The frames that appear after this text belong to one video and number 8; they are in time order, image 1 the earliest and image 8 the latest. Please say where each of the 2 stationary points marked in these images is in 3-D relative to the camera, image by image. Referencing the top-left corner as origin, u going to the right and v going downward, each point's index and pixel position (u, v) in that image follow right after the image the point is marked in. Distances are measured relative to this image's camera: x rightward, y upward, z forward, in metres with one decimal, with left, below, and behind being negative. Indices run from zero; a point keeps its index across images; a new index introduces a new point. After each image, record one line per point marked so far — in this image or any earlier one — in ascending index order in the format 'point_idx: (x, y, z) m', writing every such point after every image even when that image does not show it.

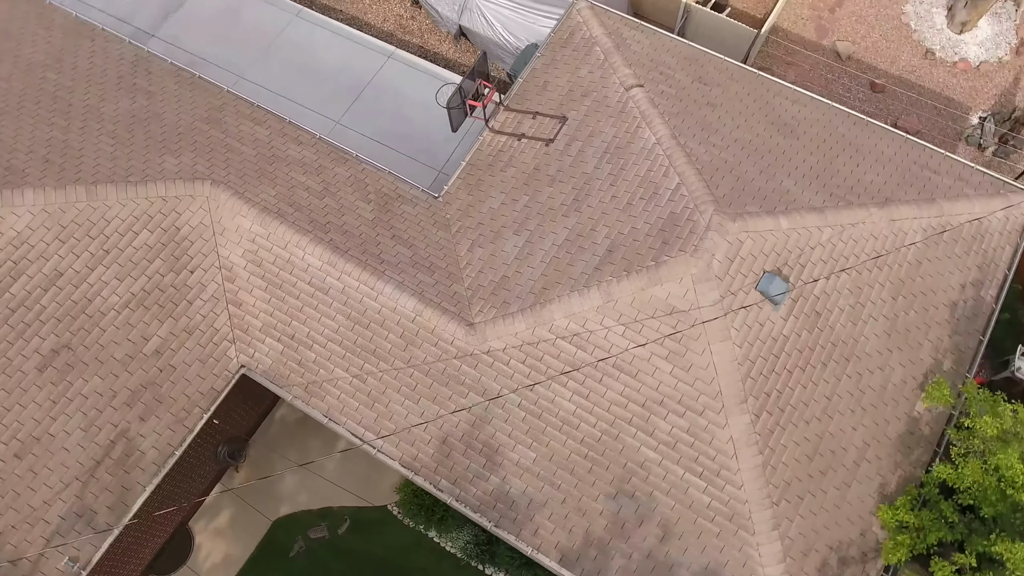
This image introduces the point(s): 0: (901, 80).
0: (+7.6, +4.1, +17.9) m
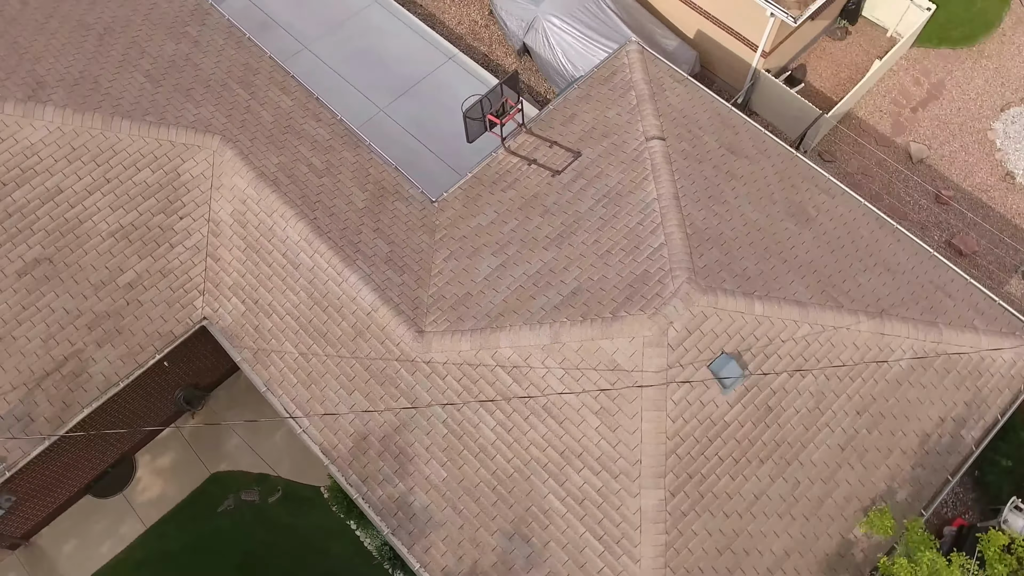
0: (+8.5, +1.7, +16.9) m
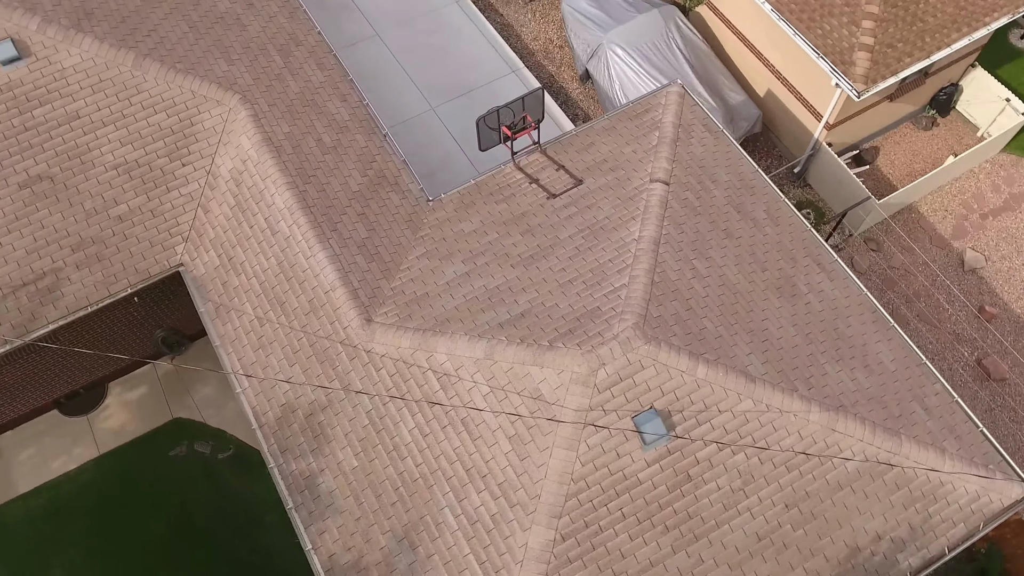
0: (+8.7, -0.5, +15.7) m
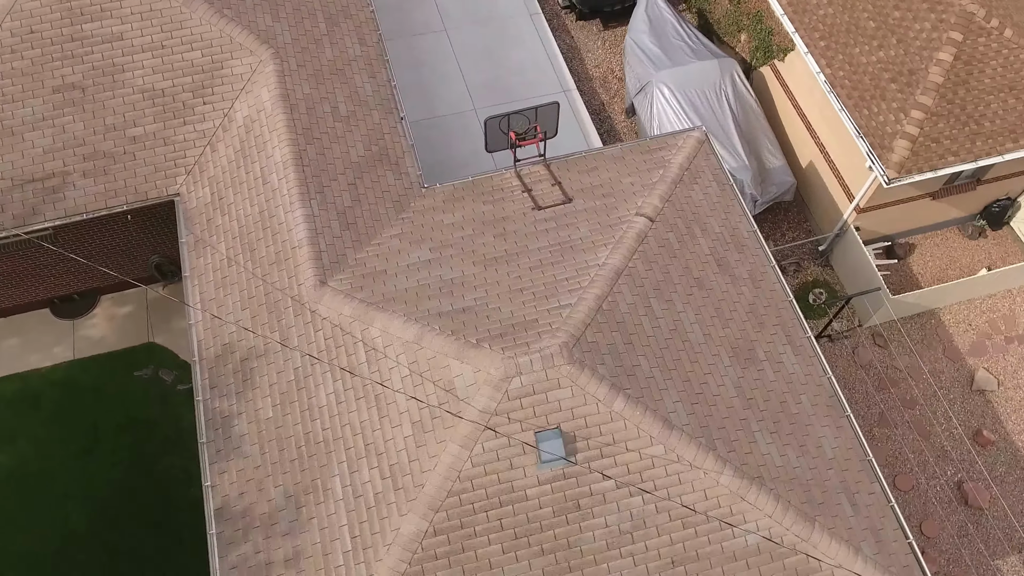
0: (+8.2, -2.6, +14.7) m
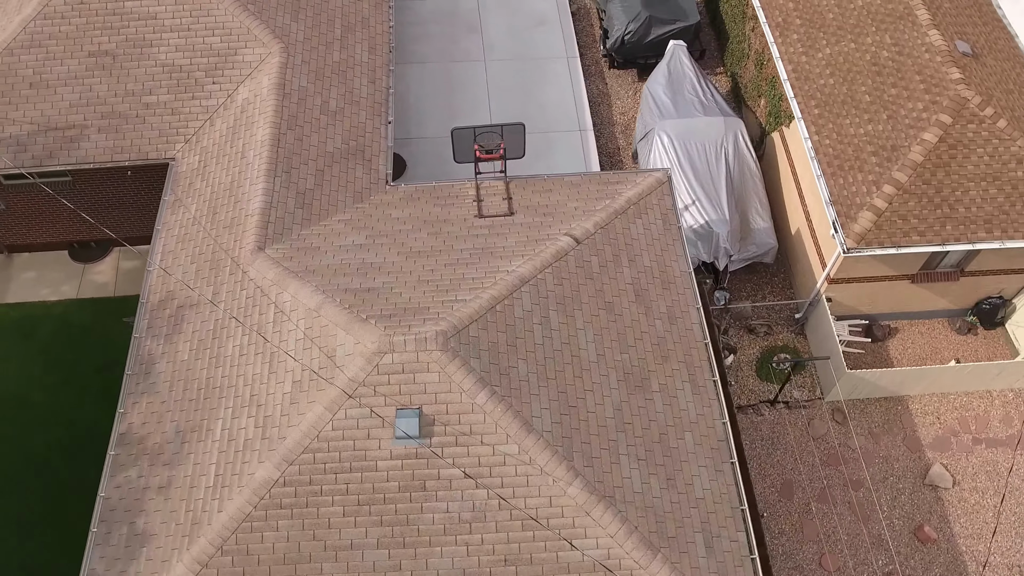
0: (+6.8, -4.1, +14.0) m
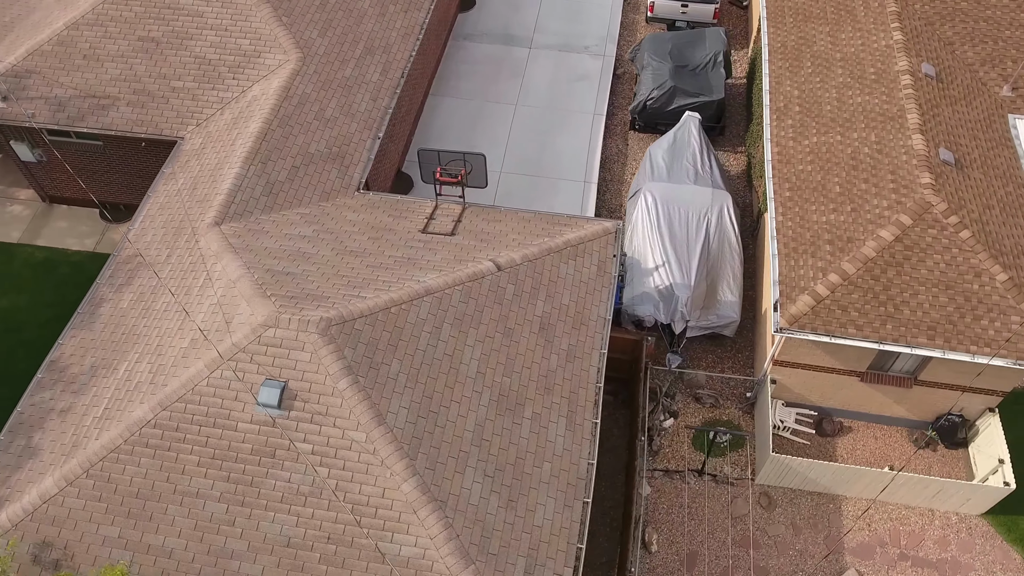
0: (+4.8, -5.5, +13.5) m
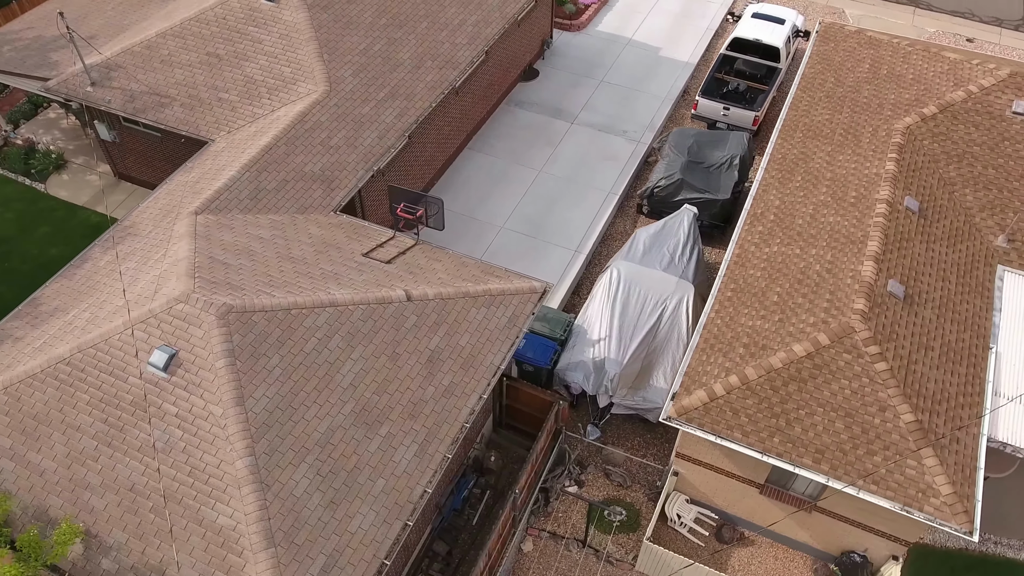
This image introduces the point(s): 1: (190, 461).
0: (+2.0, -6.8, +13.2) m
1: (-4.3, -2.3, +12.3) m
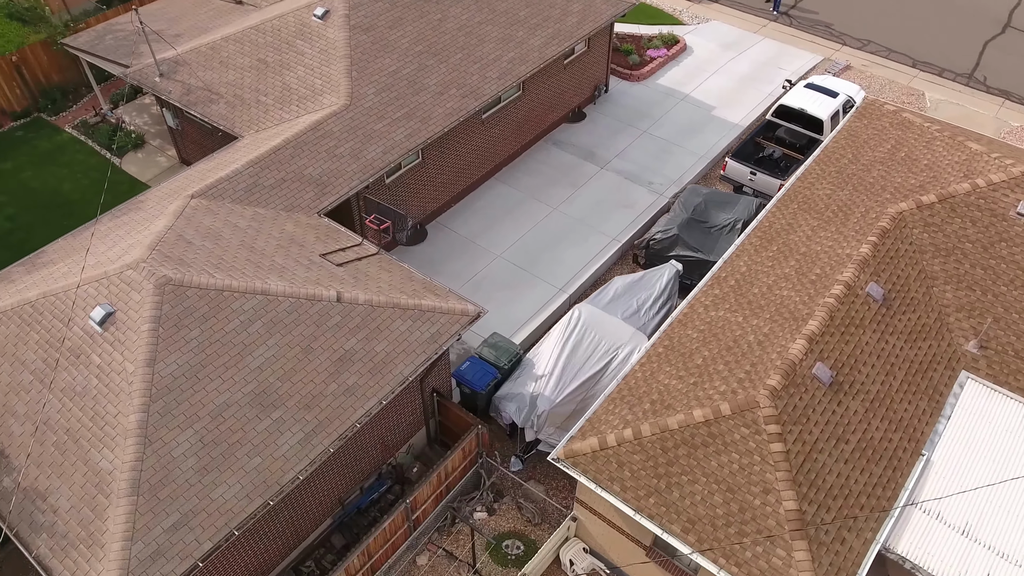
0: (-0.7, -7.3, +13.1) m
1: (-6.2, -1.8, +13.6) m
